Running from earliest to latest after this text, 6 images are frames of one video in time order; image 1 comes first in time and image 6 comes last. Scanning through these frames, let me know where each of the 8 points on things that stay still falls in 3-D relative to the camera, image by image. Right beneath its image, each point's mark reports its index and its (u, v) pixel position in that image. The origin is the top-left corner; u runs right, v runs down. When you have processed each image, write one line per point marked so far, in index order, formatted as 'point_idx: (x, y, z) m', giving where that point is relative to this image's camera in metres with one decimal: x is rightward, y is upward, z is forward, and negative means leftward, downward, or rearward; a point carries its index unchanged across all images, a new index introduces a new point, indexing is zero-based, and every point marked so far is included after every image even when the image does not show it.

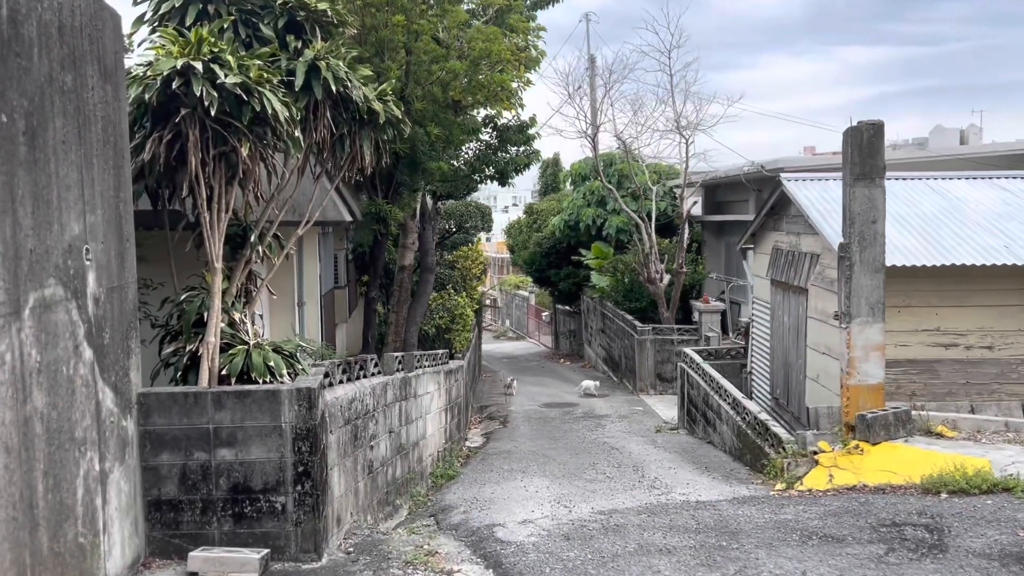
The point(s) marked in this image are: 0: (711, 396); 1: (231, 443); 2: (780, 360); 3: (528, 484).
0: (+2.6, -1.4, +10.9) m
1: (-1.8, -1.0, +5.5) m
2: (+3.3, -0.9, +10.6) m
3: (+0.2, -1.9, +8.0) m
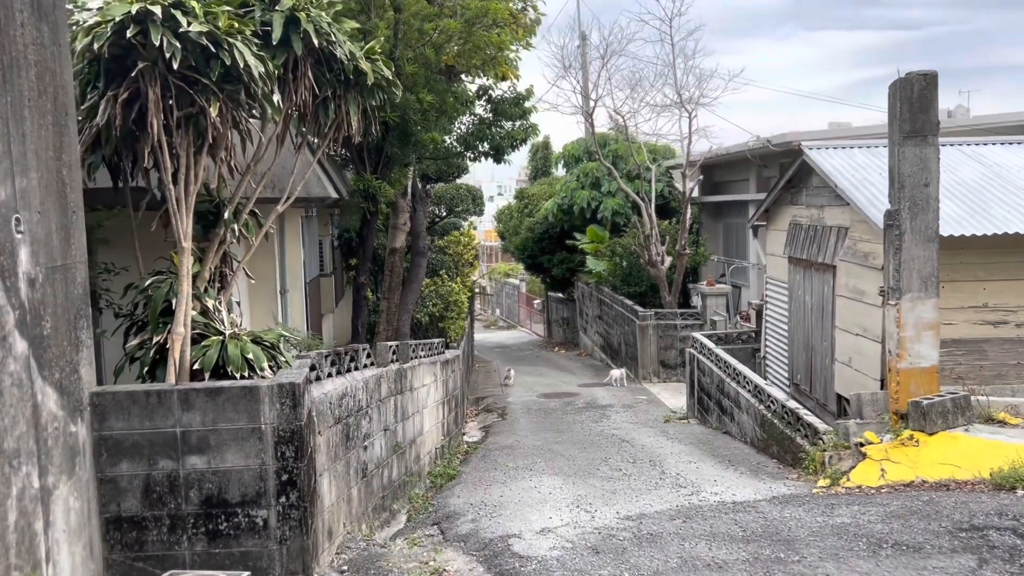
0: (+2.6, -1.1, +10.2) m
1: (-1.7, -0.9, +4.7) m
2: (+3.4, -0.6, +9.9) m
3: (+0.2, -1.7, +7.3) m
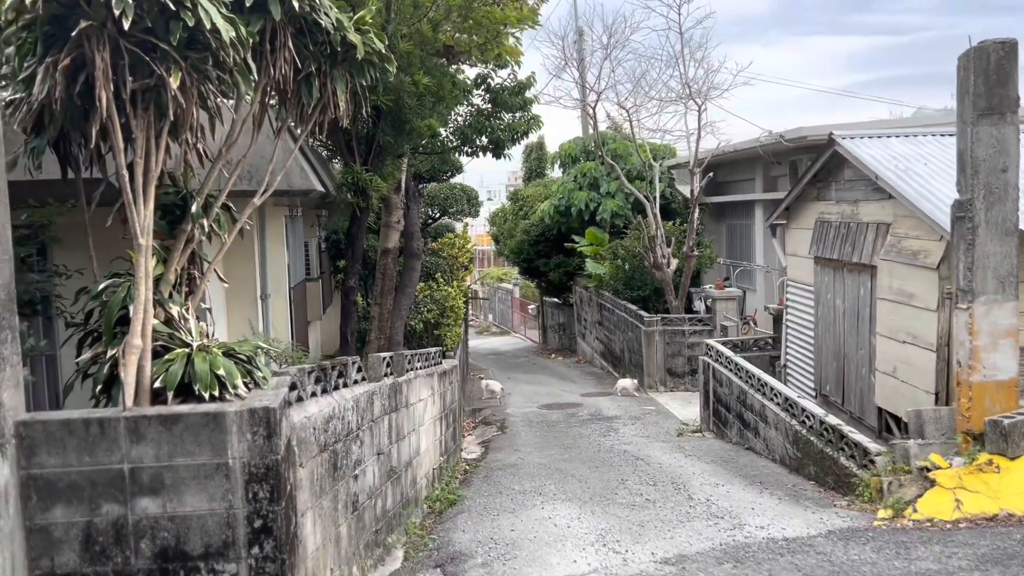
0: (+2.6, -1.2, +9.4) m
1: (-1.6, -0.9, +3.8) m
2: (+3.4, -0.7, +9.1) m
3: (+0.3, -1.7, +6.4) m
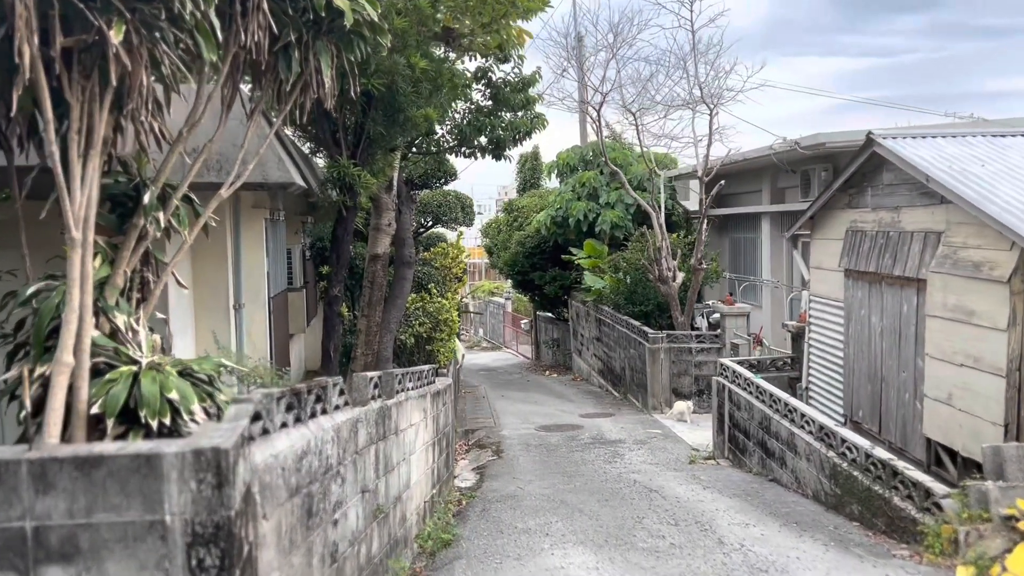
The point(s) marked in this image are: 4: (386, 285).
0: (+2.6, -1.3, +8.5) m
1: (-1.5, -0.9, +2.9) m
2: (+3.4, -0.8, +8.2) m
3: (+0.3, -1.8, +5.5) m
4: (-1.2, 0.0, +8.1) m
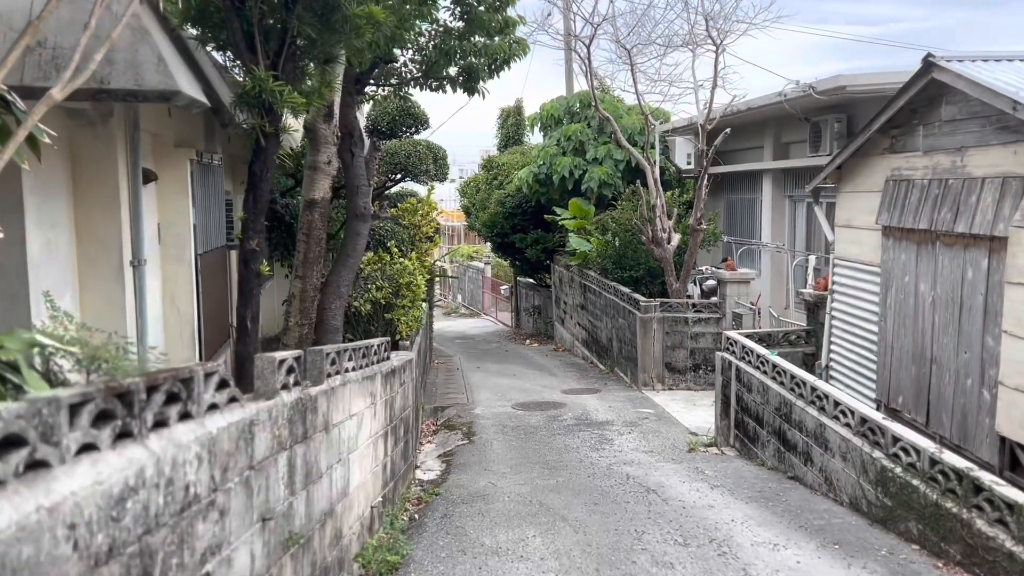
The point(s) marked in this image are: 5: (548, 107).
0: (+2.4, -1.0, +7.1) m
1: (-1.6, -0.8, +1.4) m
2: (+3.2, -0.5, +6.8) m
3: (+0.2, -1.6, +4.1) m
4: (-1.4, +0.4, +6.5) m
5: (+0.8, +4.0, +18.9) m
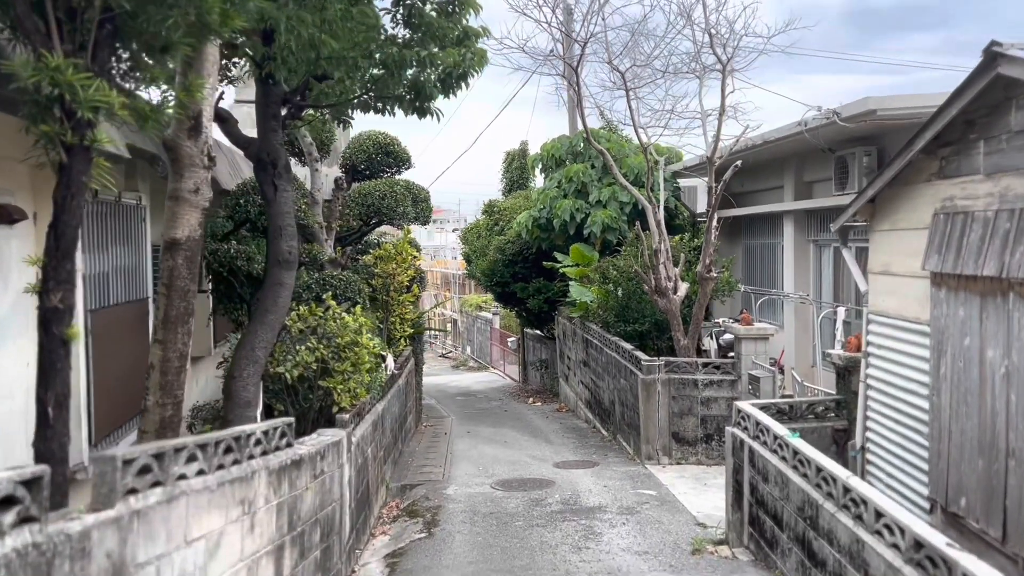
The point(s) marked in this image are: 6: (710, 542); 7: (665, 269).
0: (+2.0, -1.4, +5.4) m
1: (-2.2, -0.9, -0.2) m
2: (+2.8, -0.9, +5.1) m
3: (-0.3, -1.8, +2.4) m
4: (-1.8, 0.0, +5.0) m
5: (+0.8, +2.9, +17.5) m
6: (+1.7, -2.2, +7.4) m
7: (+2.1, +0.3, +11.7) m
